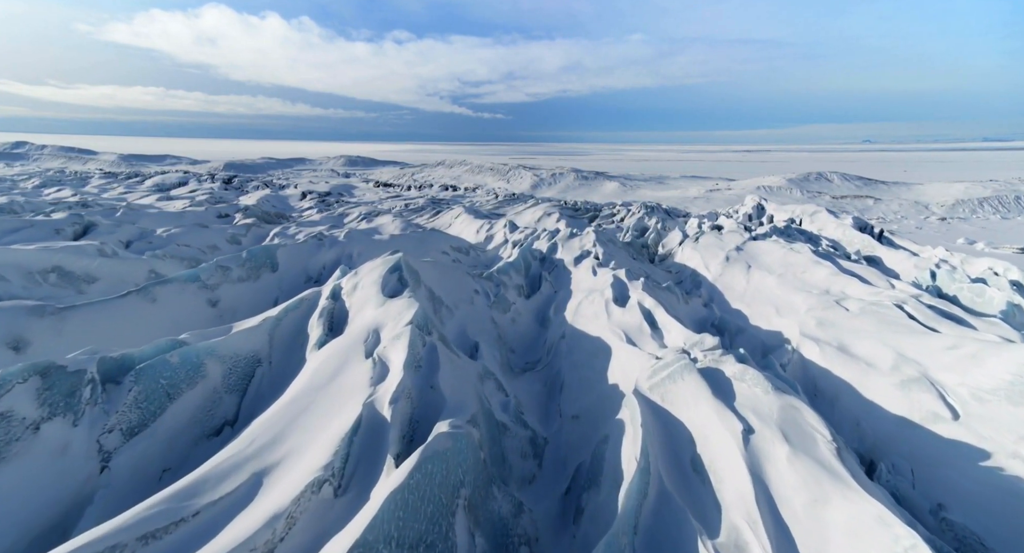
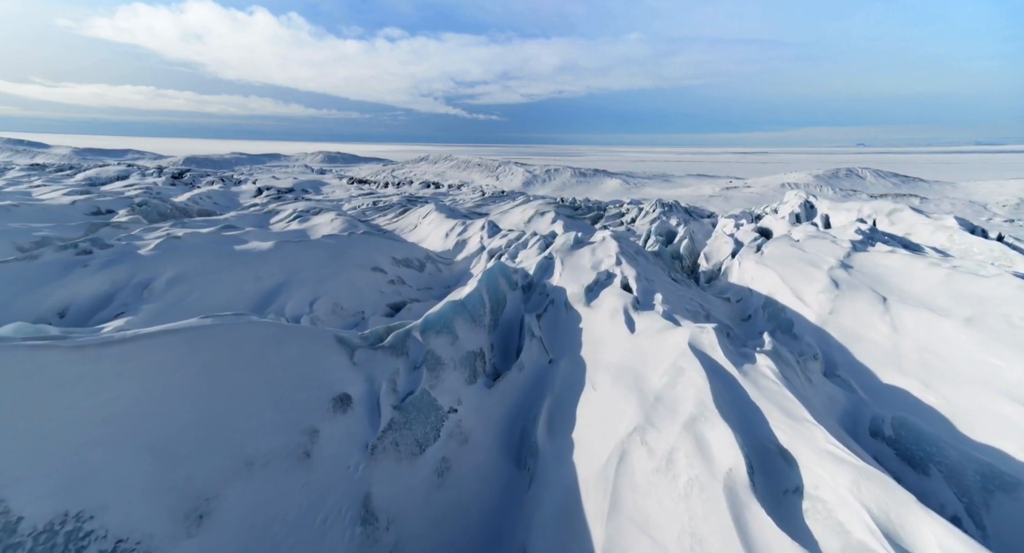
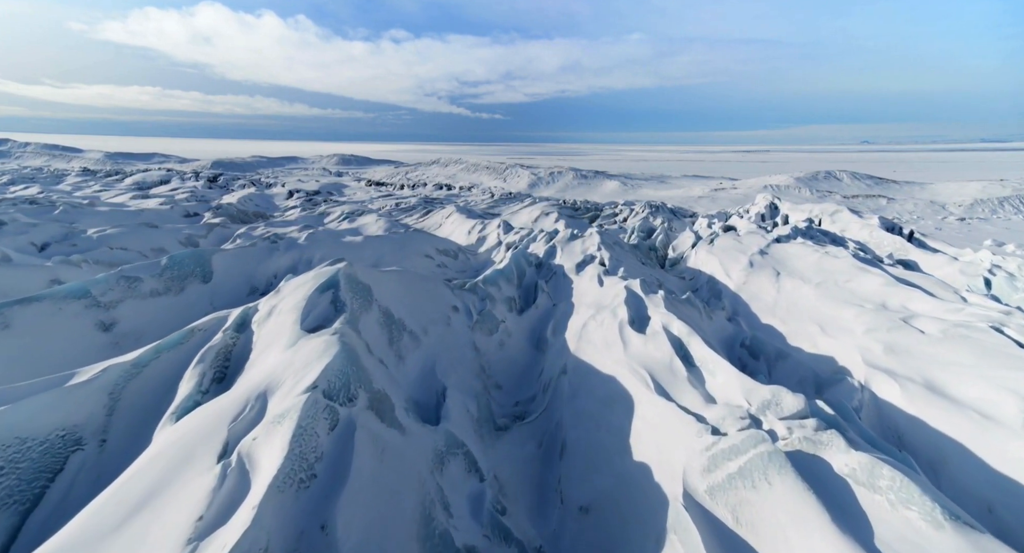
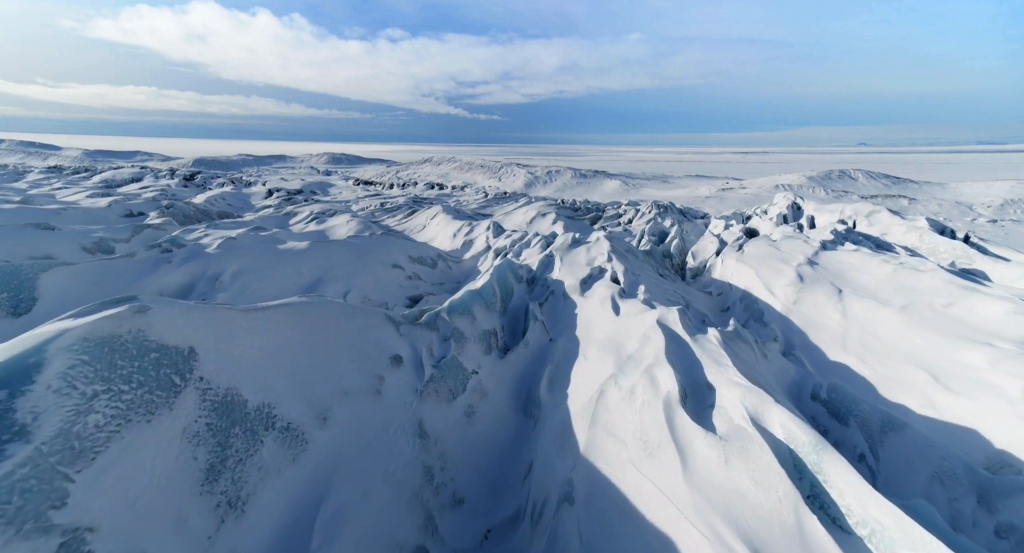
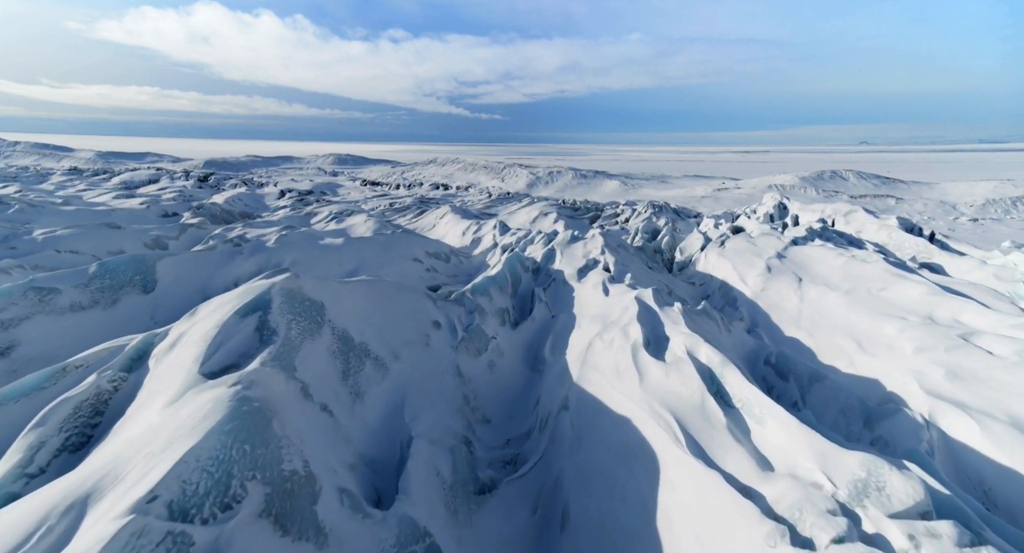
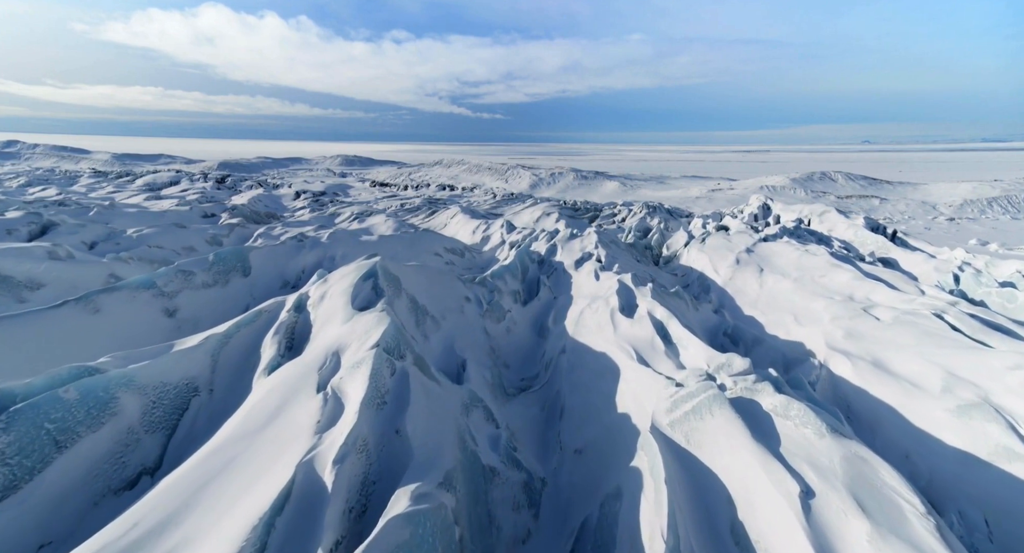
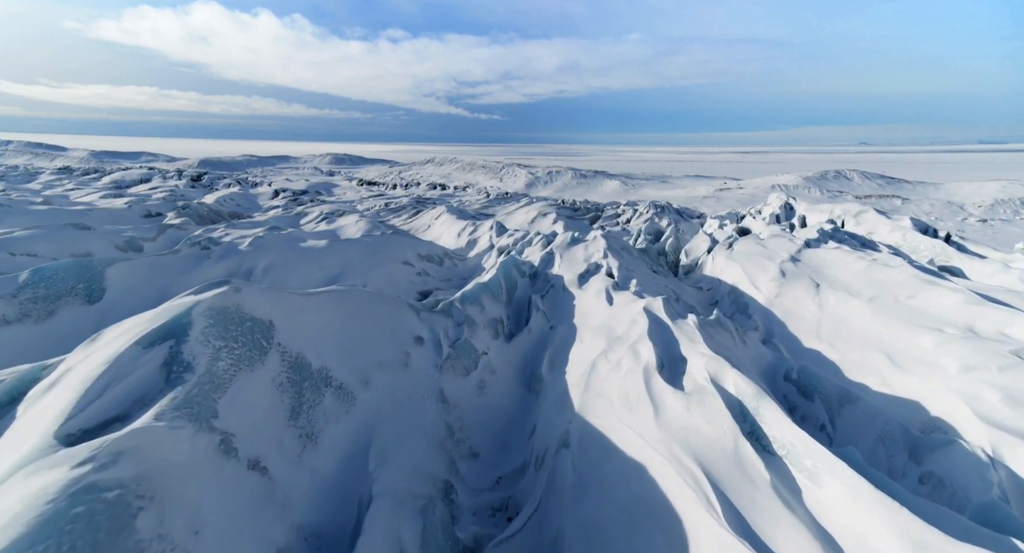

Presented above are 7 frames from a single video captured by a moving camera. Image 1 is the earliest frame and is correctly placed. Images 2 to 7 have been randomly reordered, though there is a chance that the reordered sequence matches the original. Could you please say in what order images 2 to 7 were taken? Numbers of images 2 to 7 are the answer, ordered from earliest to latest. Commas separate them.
6, 3, 5, 7, 4, 2
